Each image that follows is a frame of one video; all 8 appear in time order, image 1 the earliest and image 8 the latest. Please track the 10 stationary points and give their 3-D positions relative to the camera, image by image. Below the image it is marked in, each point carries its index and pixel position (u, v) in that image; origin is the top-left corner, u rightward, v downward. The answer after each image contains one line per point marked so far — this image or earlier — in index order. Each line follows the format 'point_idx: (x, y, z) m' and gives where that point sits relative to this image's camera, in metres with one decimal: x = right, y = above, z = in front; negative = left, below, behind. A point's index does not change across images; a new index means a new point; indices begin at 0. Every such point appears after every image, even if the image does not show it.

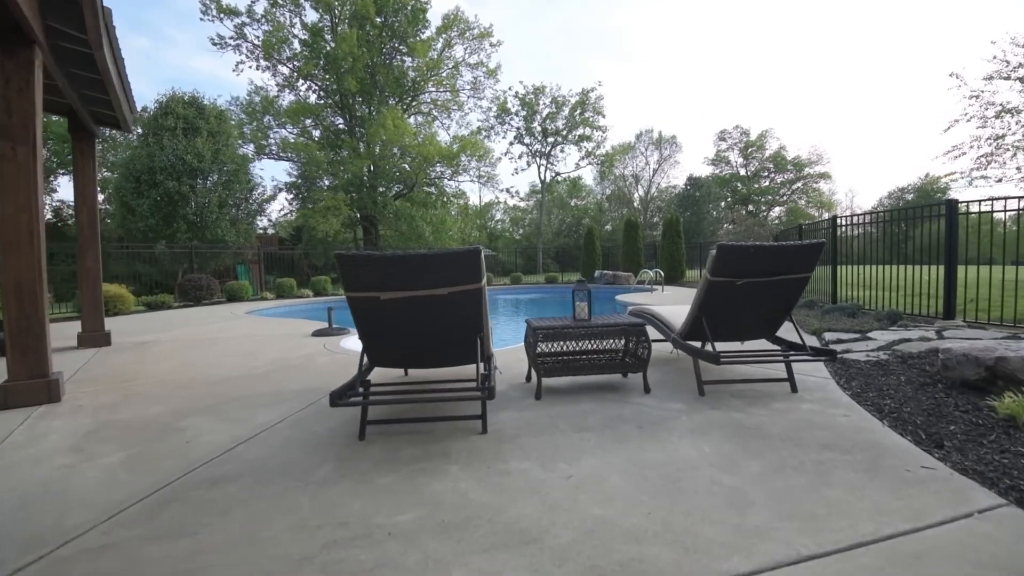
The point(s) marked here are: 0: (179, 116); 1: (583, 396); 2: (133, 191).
0: (-10.2, +5.2, +15.2) m
1: (+0.4, -0.6, +2.7) m
2: (-11.3, +2.9, +15.0) m
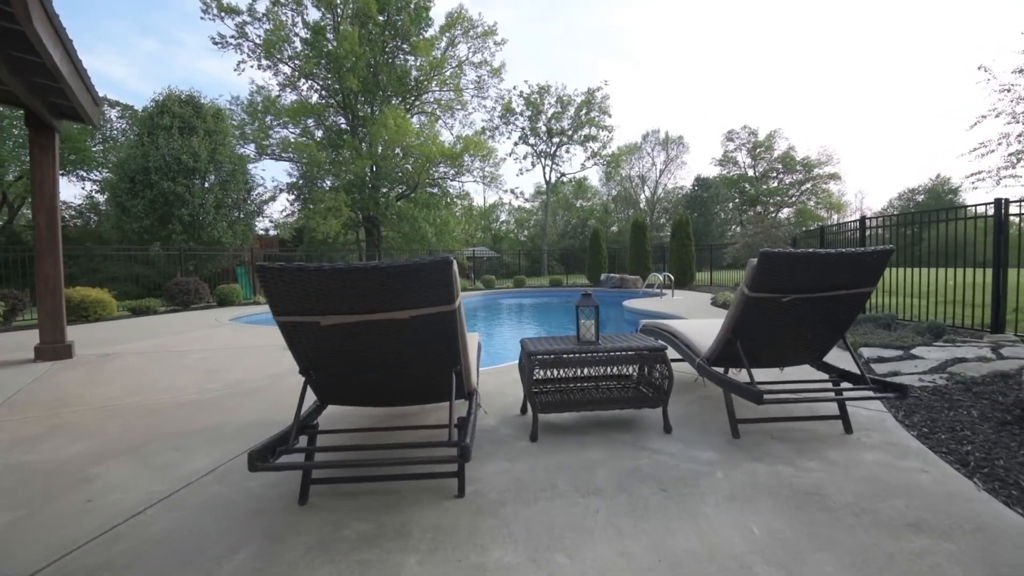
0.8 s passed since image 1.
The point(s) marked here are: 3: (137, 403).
0: (-10.0, +5.2, +14.9) m
1: (+0.3, -0.6, +2.2) m
2: (-11.2, +2.8, +14.6) m
3: (-2.4, -0.7, +3.1) m
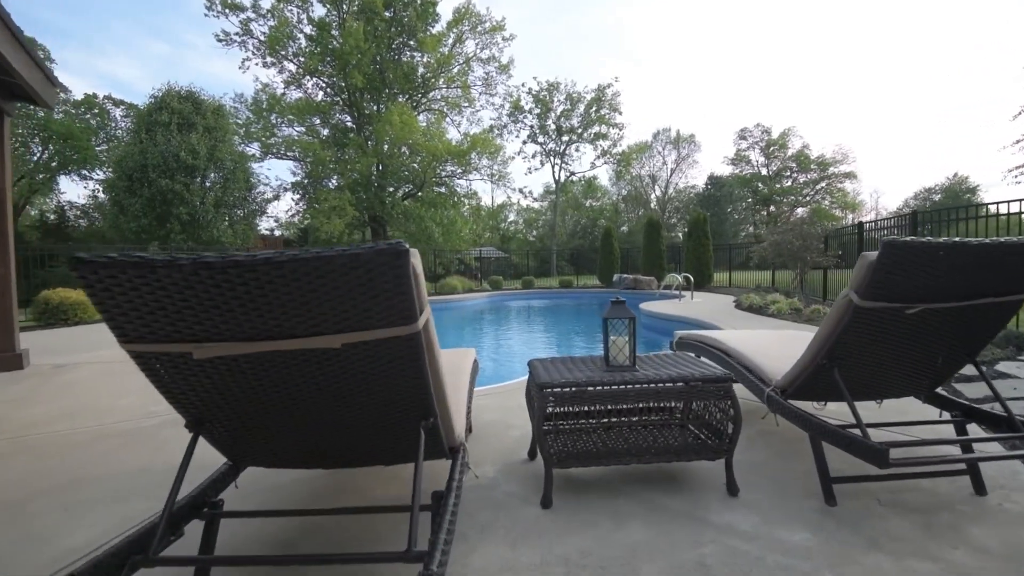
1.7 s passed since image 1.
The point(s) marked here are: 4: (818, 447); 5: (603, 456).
0: (-9.8, +5.1, +14.4) m
1: (+0.4, -0.7, +1.6) m
2: (-11.0, +2.8, +14.2) m
3: (-2.3, -0.8, +2.6) m
4: (+1.0, -0.5, +1.6) m
5: (+0.3, -0.5, +1.5) m
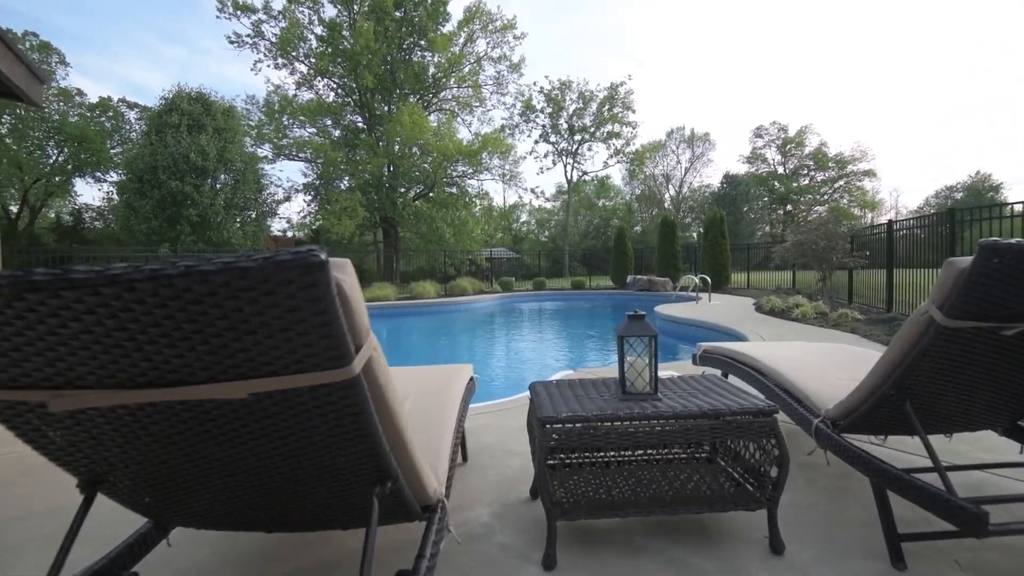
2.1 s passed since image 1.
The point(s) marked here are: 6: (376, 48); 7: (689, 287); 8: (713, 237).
0: (-9.5, +5.1, +14.4) m
1: (+0.3, -0.7, +1.3) m
2: (-10.7, +2.7, +14.2) m
3: (-2.3, -0.8, +2.4) m
4: (+1.0, -0.5, +1.3) m
5: (+0.3, -0.6, +1.3) m
6: (-5.3, +9.4, +19.7) m
7: (+5.3, 0.0, +14.9) m
8: (+5.9, +1.5, +14.6) m
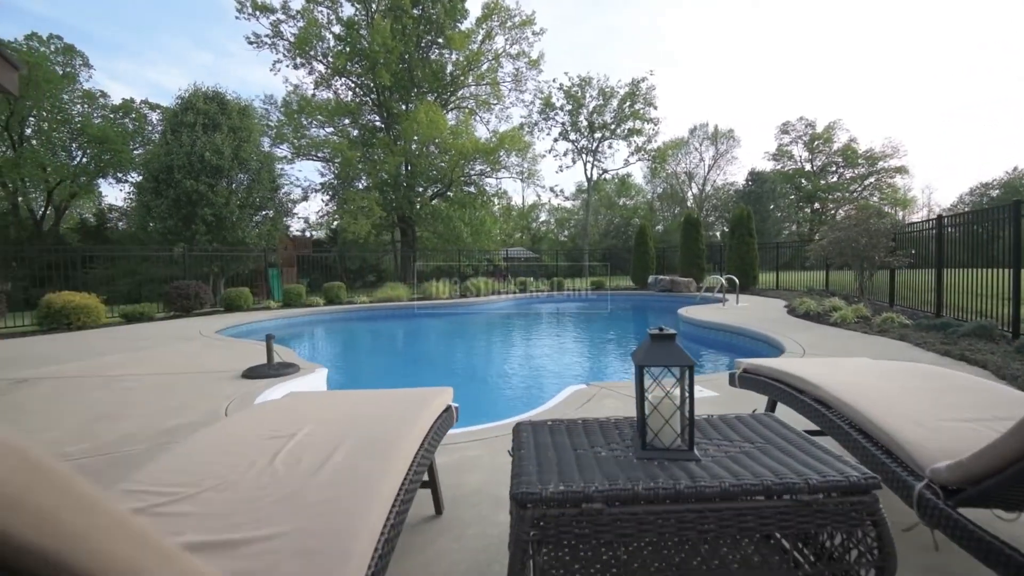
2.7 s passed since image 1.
0: (-9.0, +5.1, +14.4) m
1: (+0.3, -0.7, +0.9) m
2: (-10.2, +2.8, +14.2) m
3: (-2.3, -0.8, +2.1) m
4: (+0.9, -0.6, +0.9) m
5: (+0.2, -0.6, +0.9) m
6: (-4.6, +9.4, +19.5) m
7: (+5.8, 0.0, +14.3) m
8: (+6.3, +1.5, +13.9) m
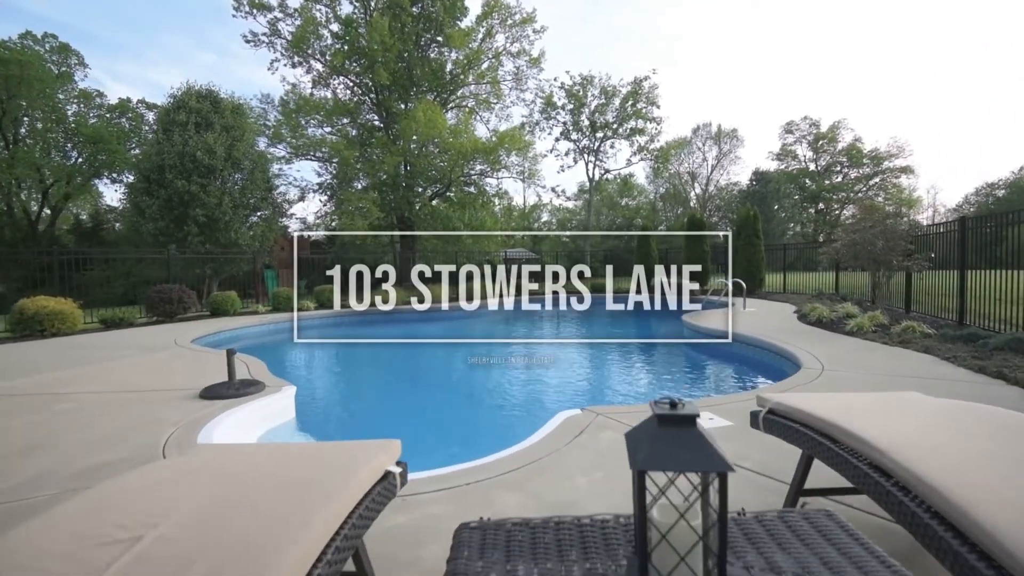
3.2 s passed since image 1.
0: (-9.0, +5.0, +14.1) m
1: (+0.2, -0.8, +0.5) m
2: (-10.3, +2.7, +13.9) m
3: (-2.4, -0.9, +1.7) m
4: (+0.8, -0.6, +0.5) m
5: (+0.1, -0.6, +0.5) m
6: (-4.6, +9.4, +19.1) m
7: (+5.7, -0.1, +13.9) m
8: (+6.3, +1.4, +13.5) m
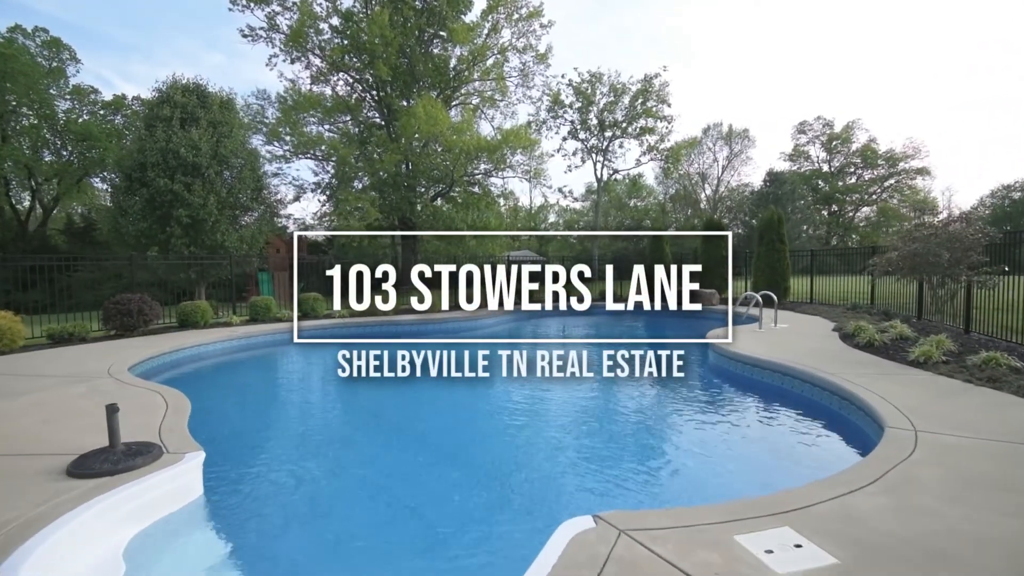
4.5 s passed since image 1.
0: (-8.9, +4.9, +13.3) m
1: (+0.1, -0.9, -0.4) m
2: (-10.2, +2.6, +13.2) m
3: (-2.5, -1.0, +0.8) m
4: (+0.7, -0.8, -0.4) m
5: (0.0, -0.8, -0.4) m
6: (-4.4, +9.2, +18.3) m
7: (+5.8, -0.3, +13.0) m
8: (+6.4, +1.2, +12.5) m
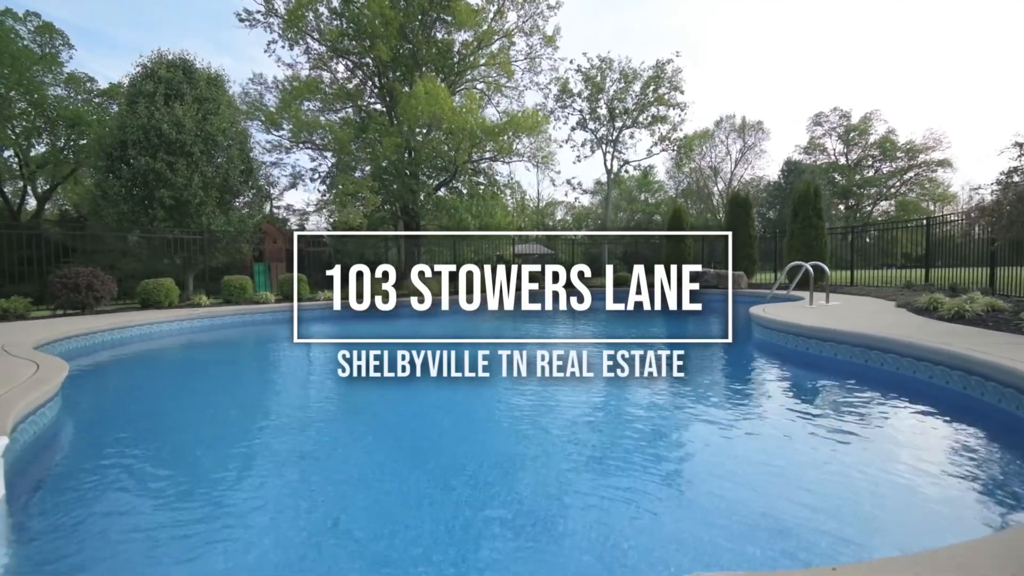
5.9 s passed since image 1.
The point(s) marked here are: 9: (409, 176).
0: (-8.8, +5.2, +12.5) m
1: (0.0, -0.6, -1.4) m
2: (-10.0, +2.9, +12.4) m
3: (-2.6, -0.7, -0.1) m
4: (+0.6, -0.4, -1.4) m
5: (-0.1, -0.5, -1.4) m
6: (-4.2, +9.5, +17.4) m
7: (+6.0, +0.1, +11.9) m
8: (+6.5, +1.6, +11.4) m
9: (-3.9, +4.1, +17.9) m
